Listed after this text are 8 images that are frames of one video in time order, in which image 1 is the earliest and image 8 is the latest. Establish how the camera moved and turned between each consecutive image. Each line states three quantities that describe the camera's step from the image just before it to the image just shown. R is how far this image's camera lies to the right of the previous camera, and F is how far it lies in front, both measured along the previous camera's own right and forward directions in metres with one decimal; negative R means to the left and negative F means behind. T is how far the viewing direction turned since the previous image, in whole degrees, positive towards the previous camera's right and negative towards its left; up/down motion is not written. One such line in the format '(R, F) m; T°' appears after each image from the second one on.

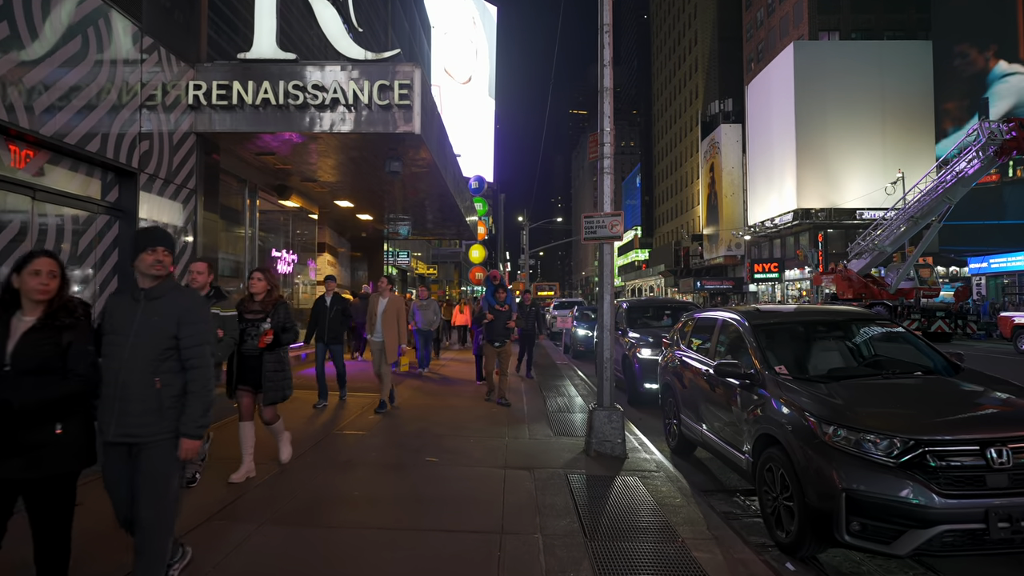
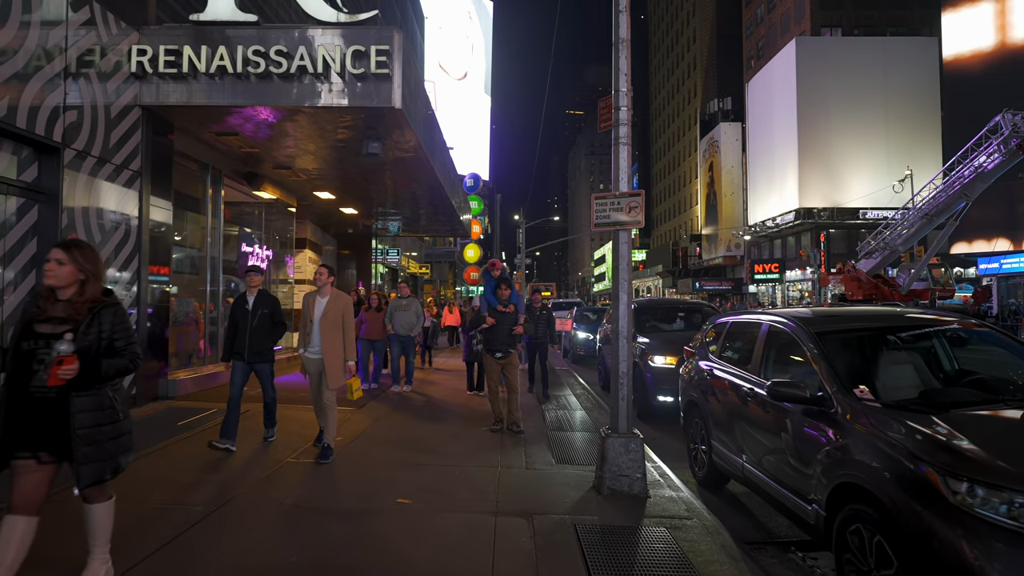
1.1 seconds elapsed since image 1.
(0.0, +1.3) m; 0°
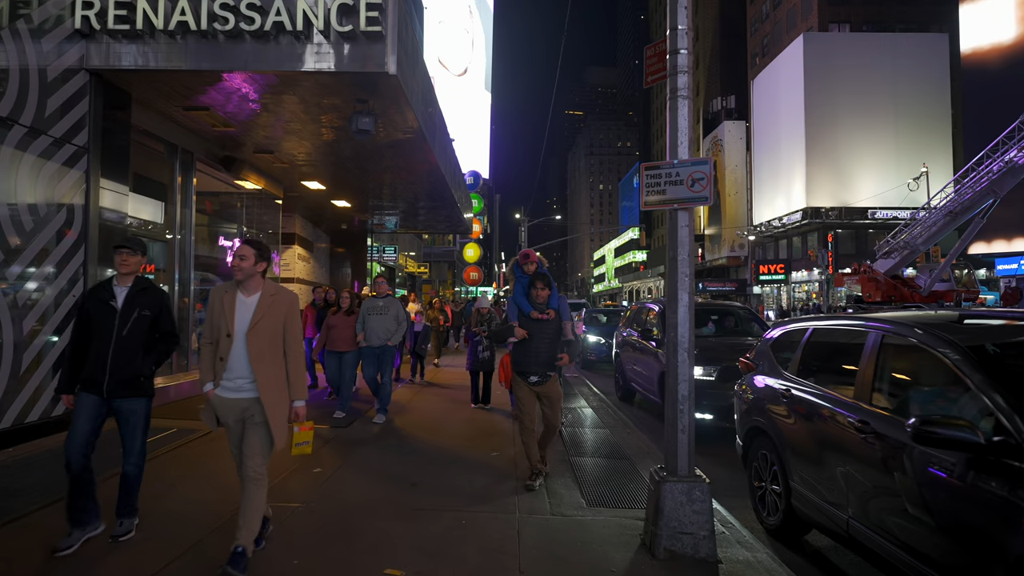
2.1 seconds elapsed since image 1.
(-0.2, +1.3) m; 0°
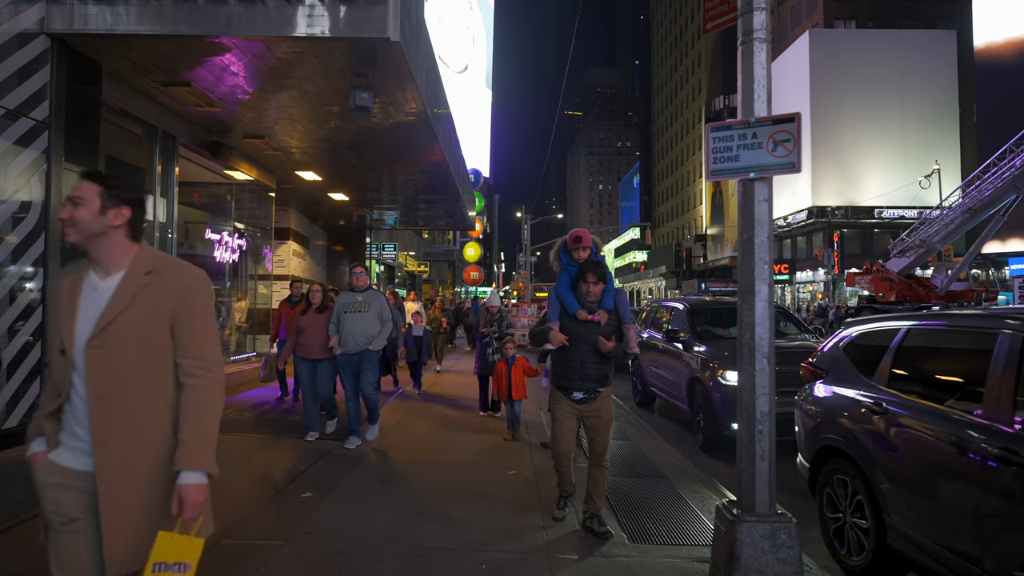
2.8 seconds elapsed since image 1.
(-0.2, +0.8) m; 0°
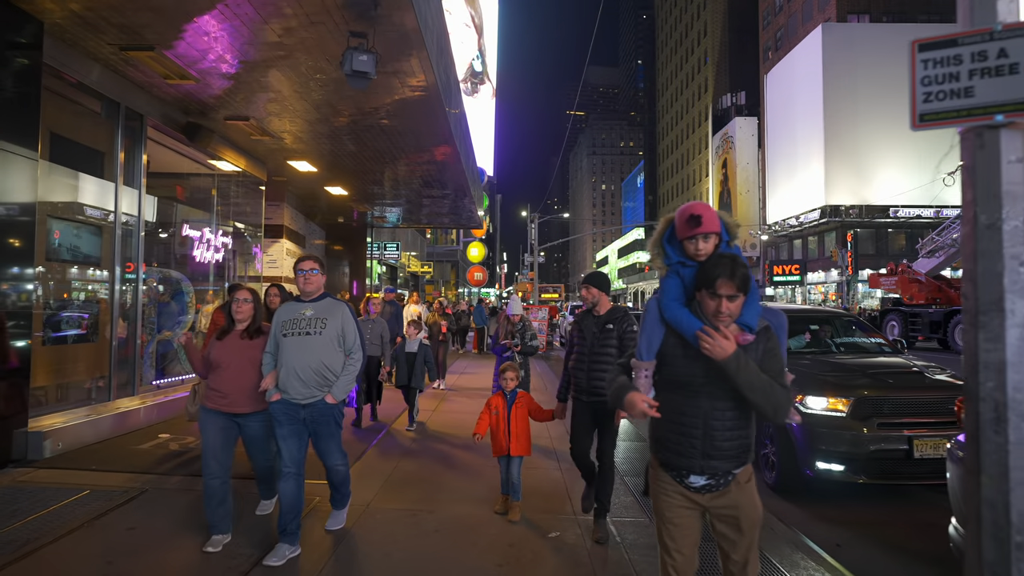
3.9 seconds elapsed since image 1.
(-0.3, +1.3) m; 0°
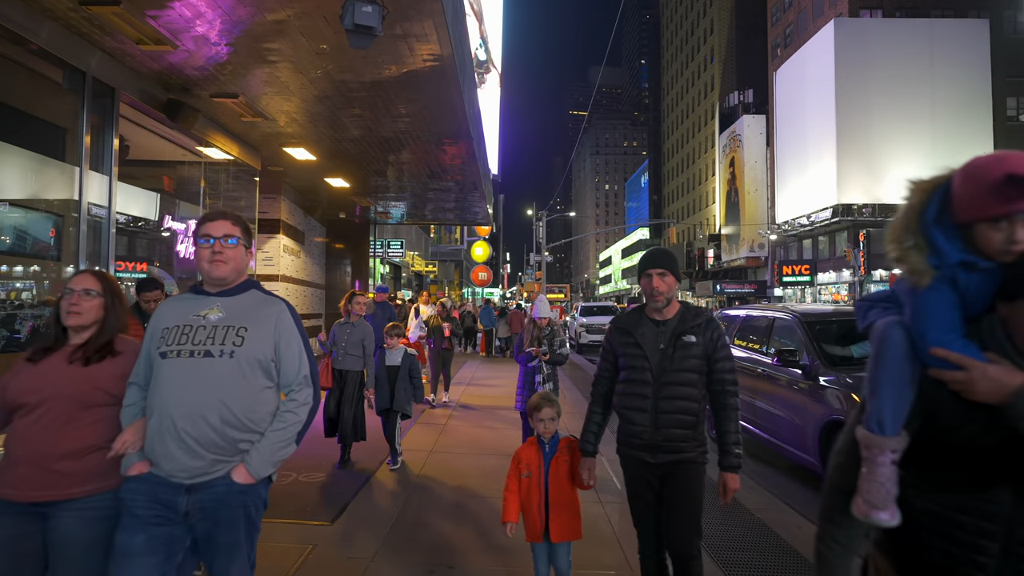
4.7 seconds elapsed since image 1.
(-0.2, +1.0) m; 0°
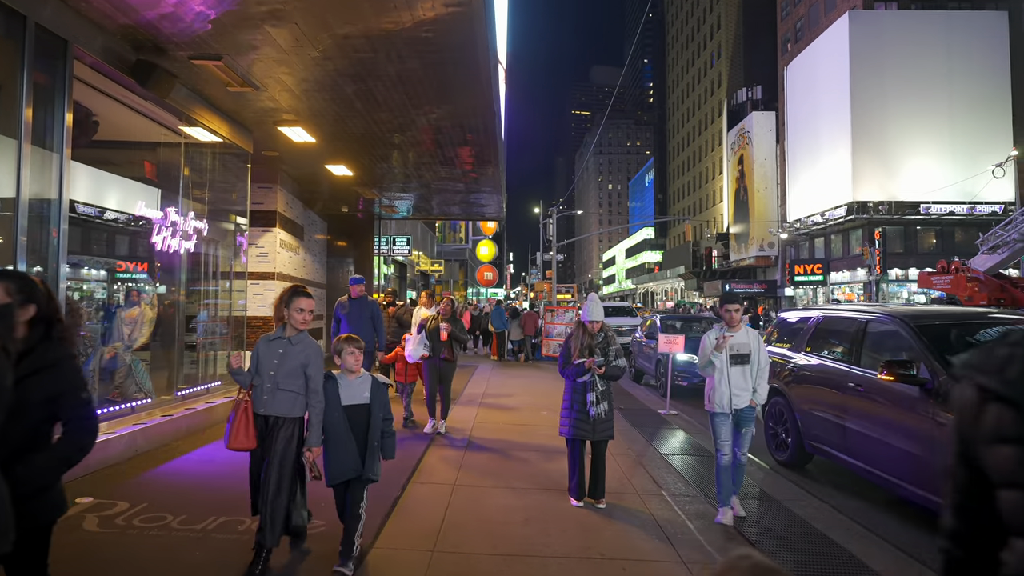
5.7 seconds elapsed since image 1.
(-0.4, +1.2) m; 0°
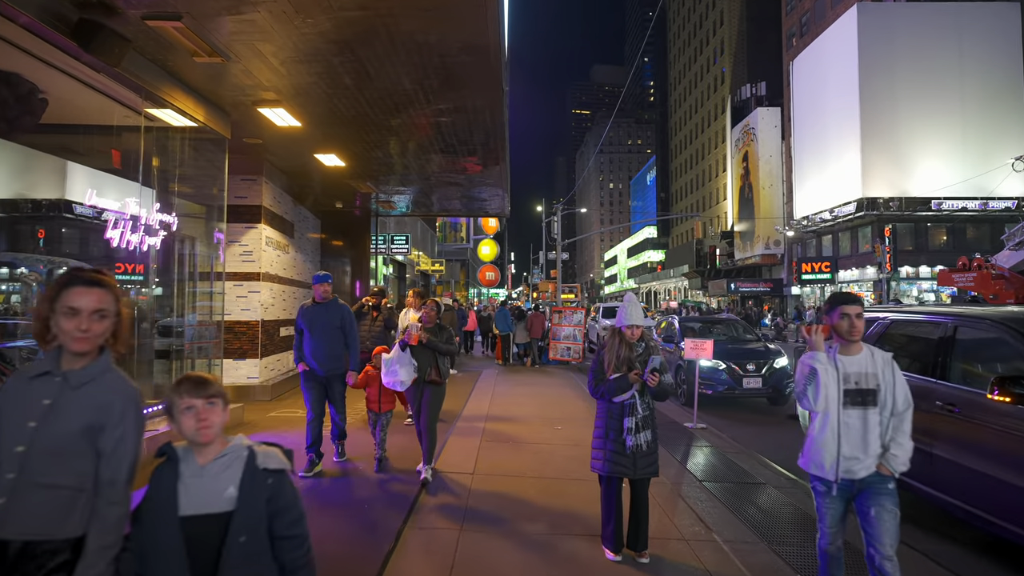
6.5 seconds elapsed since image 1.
(-0.1, +1.0) m; 0°
